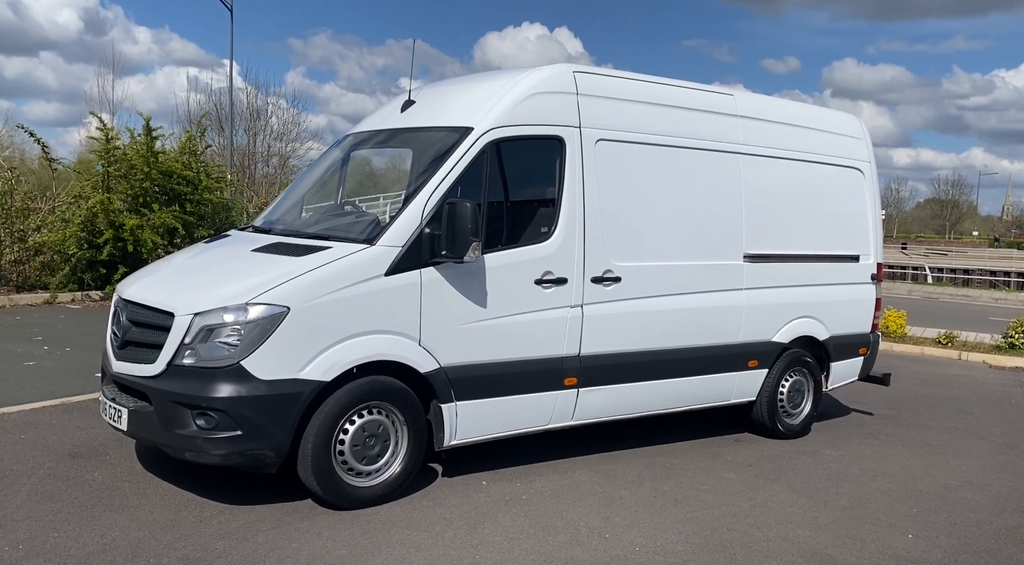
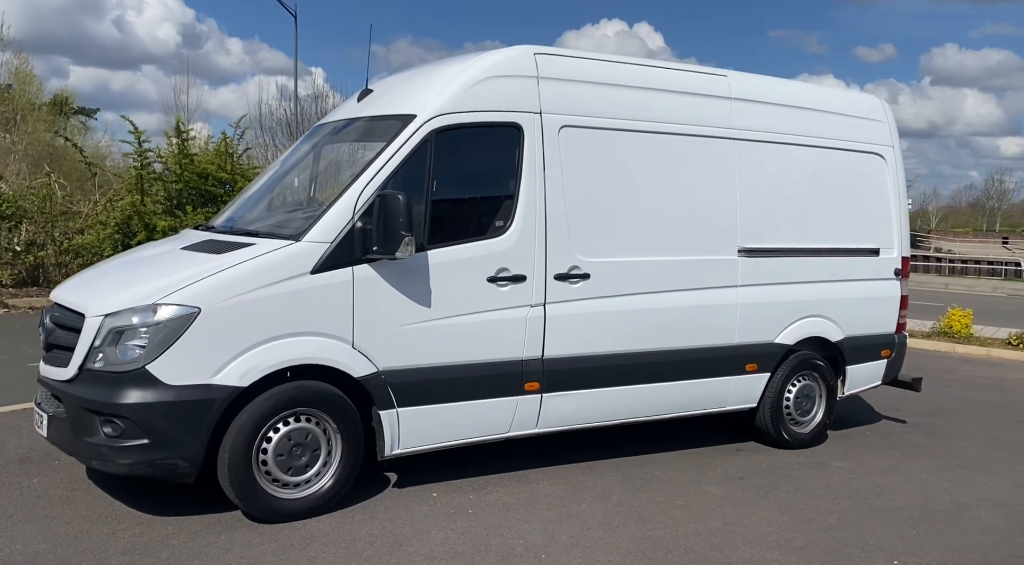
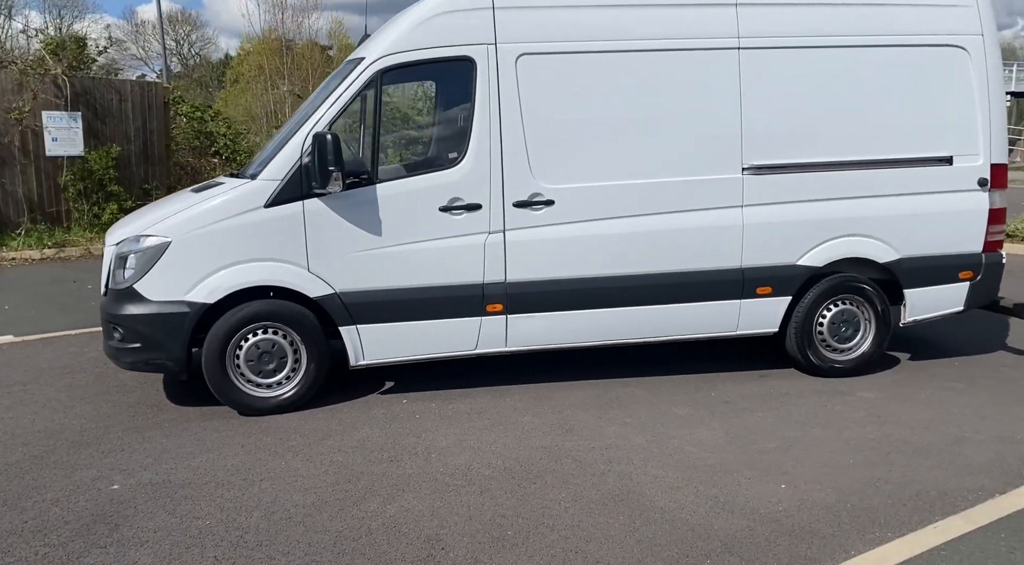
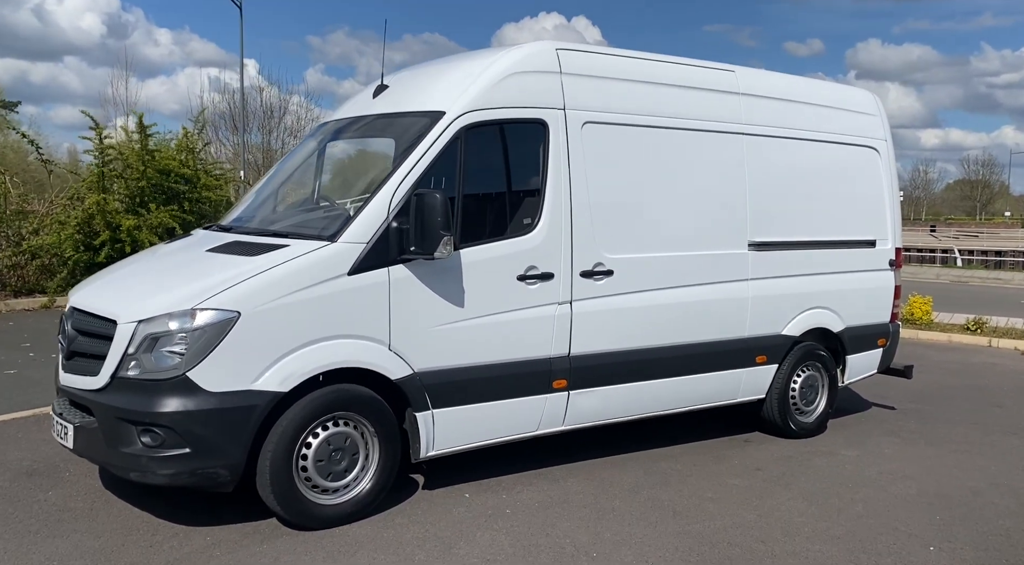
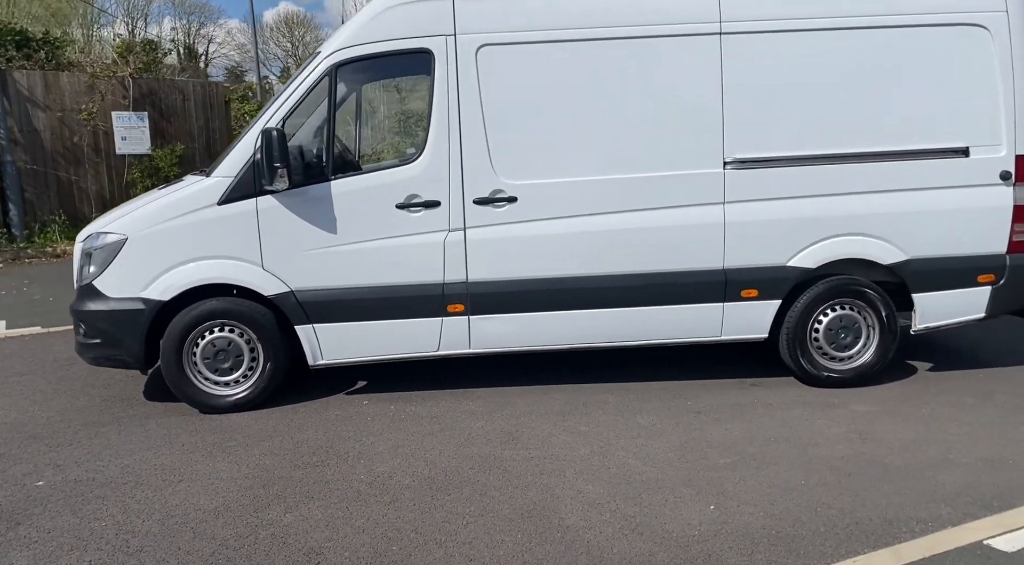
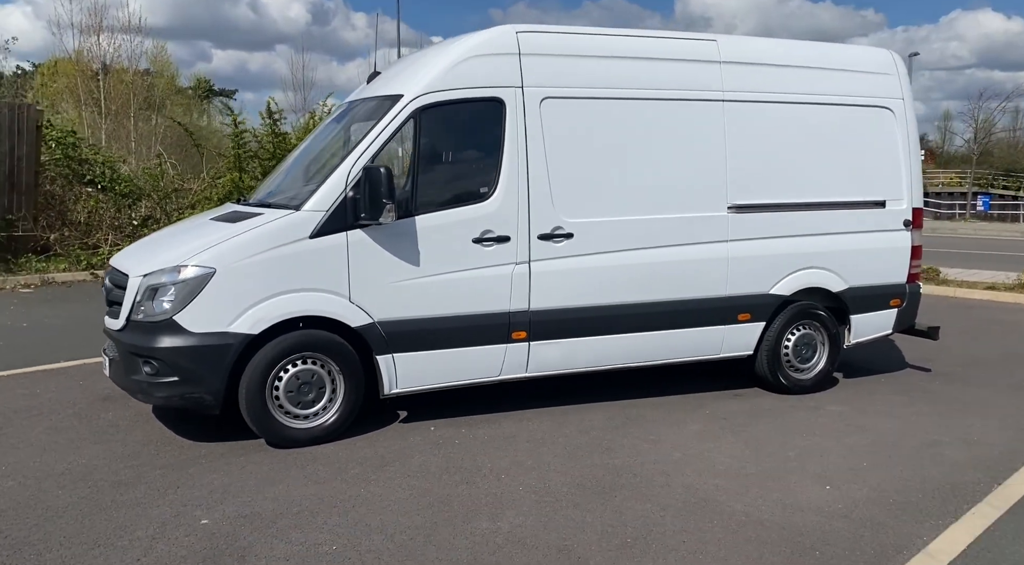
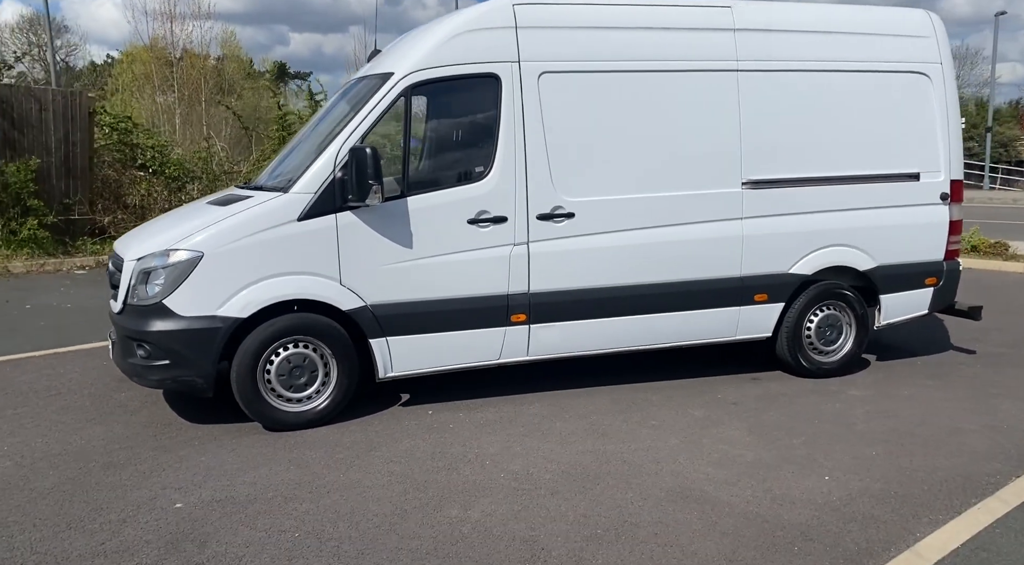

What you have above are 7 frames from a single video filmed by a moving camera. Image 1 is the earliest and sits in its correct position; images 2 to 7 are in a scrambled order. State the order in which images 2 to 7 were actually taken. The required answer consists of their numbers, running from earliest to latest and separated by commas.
4, 2, 6, 7, 3, 5
